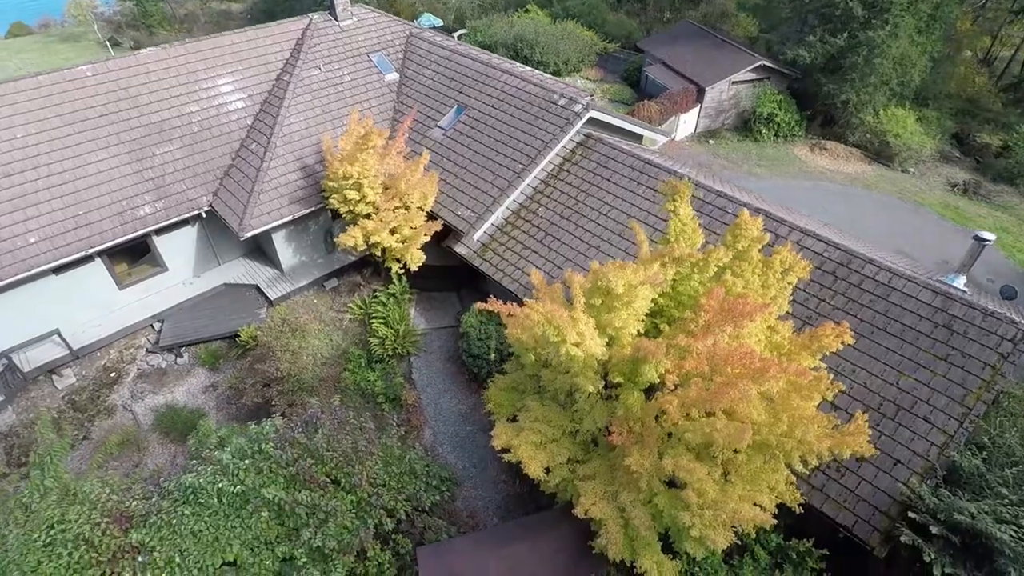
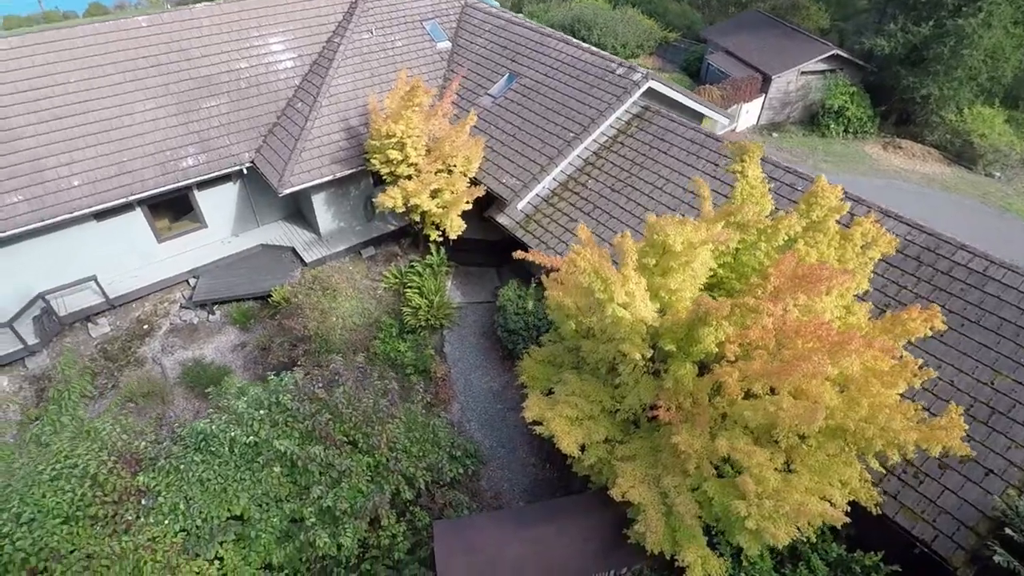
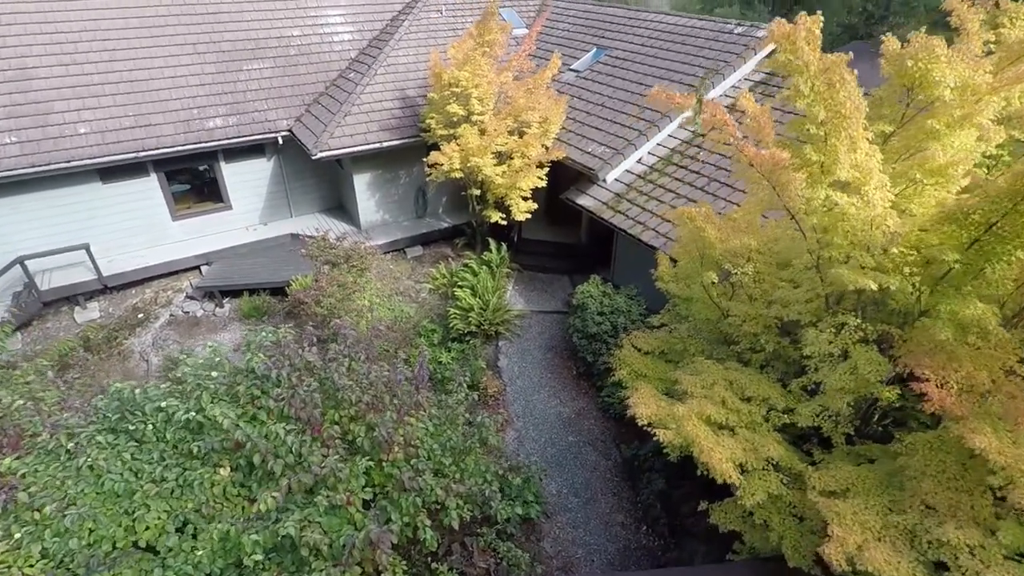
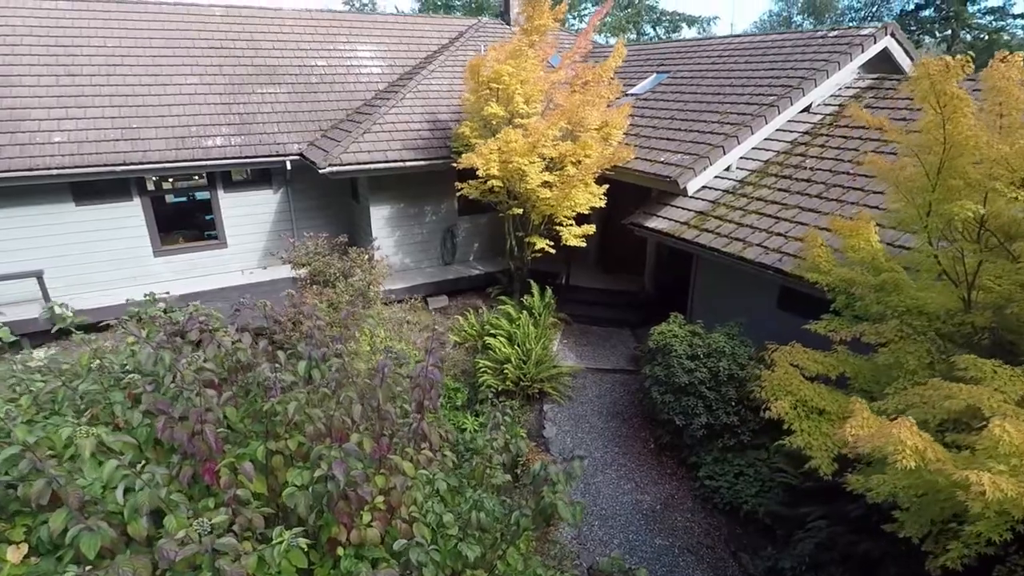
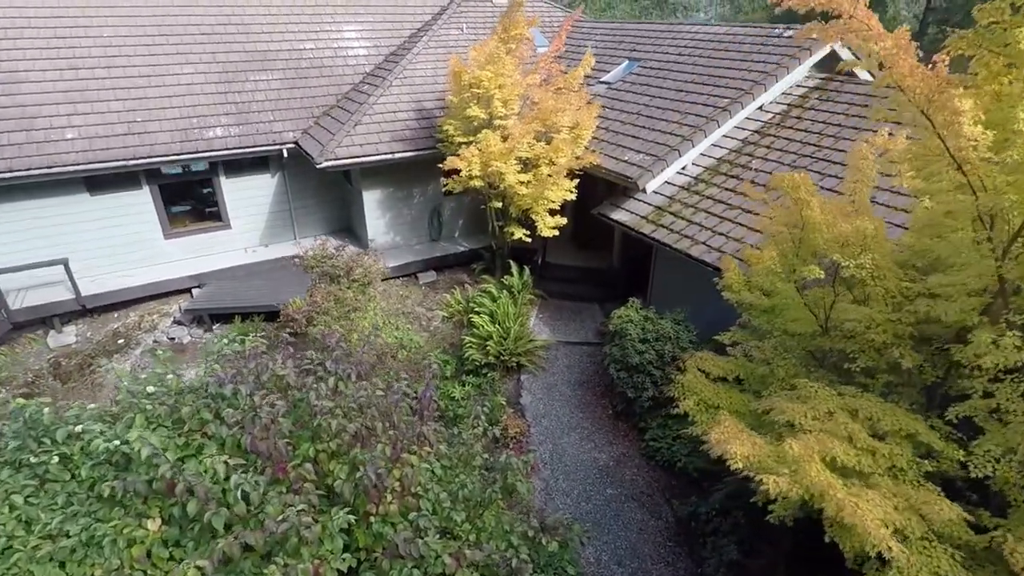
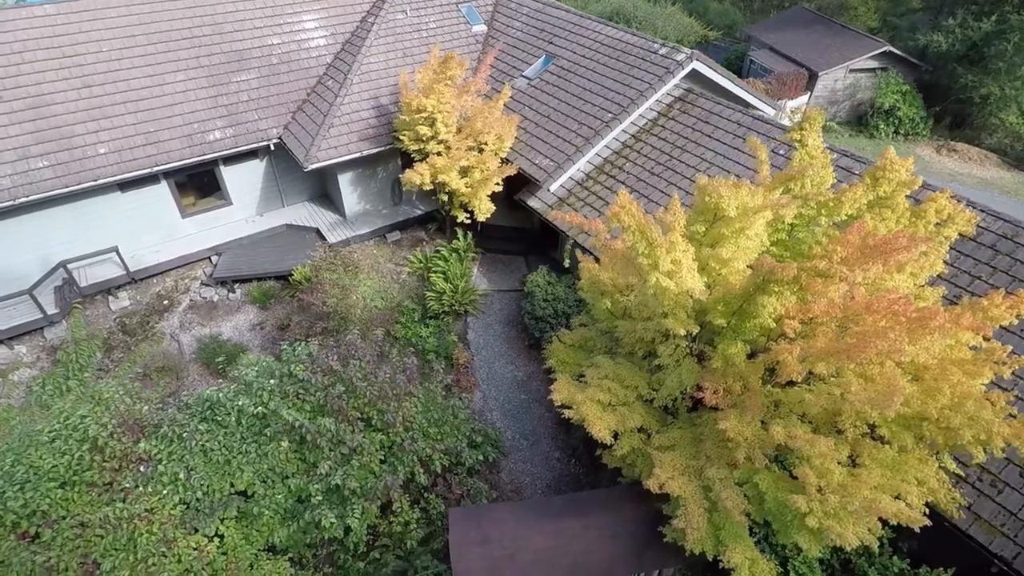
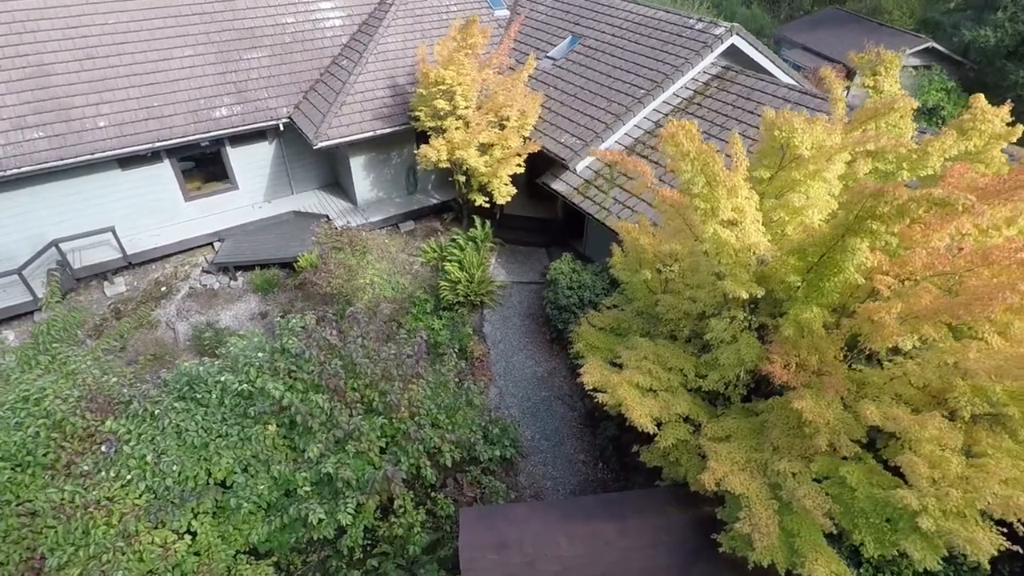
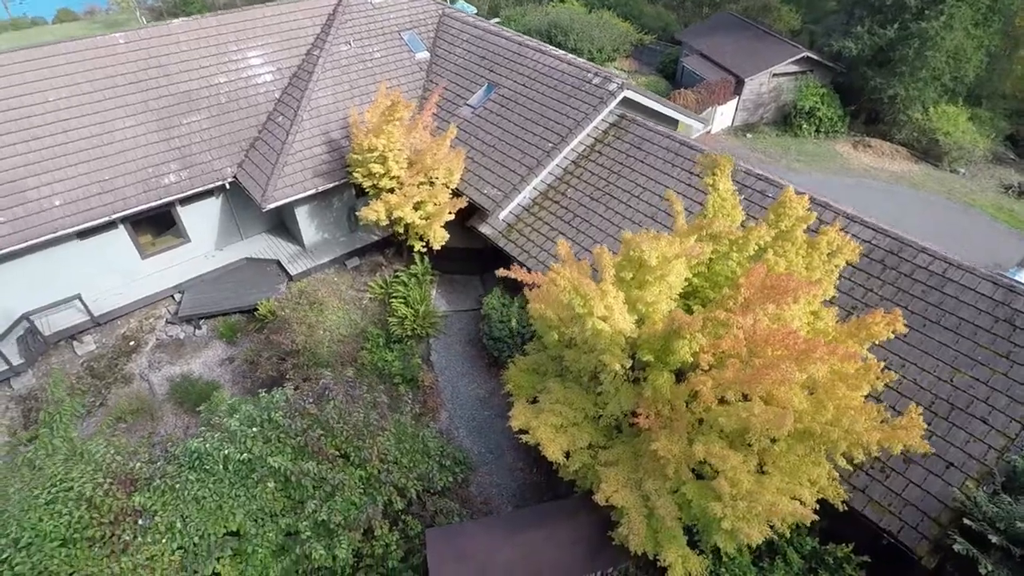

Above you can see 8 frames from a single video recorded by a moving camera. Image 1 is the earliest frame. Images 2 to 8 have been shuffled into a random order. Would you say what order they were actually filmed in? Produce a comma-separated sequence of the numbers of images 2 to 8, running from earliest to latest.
8, 2, 6, 7, 3, 5, 4
